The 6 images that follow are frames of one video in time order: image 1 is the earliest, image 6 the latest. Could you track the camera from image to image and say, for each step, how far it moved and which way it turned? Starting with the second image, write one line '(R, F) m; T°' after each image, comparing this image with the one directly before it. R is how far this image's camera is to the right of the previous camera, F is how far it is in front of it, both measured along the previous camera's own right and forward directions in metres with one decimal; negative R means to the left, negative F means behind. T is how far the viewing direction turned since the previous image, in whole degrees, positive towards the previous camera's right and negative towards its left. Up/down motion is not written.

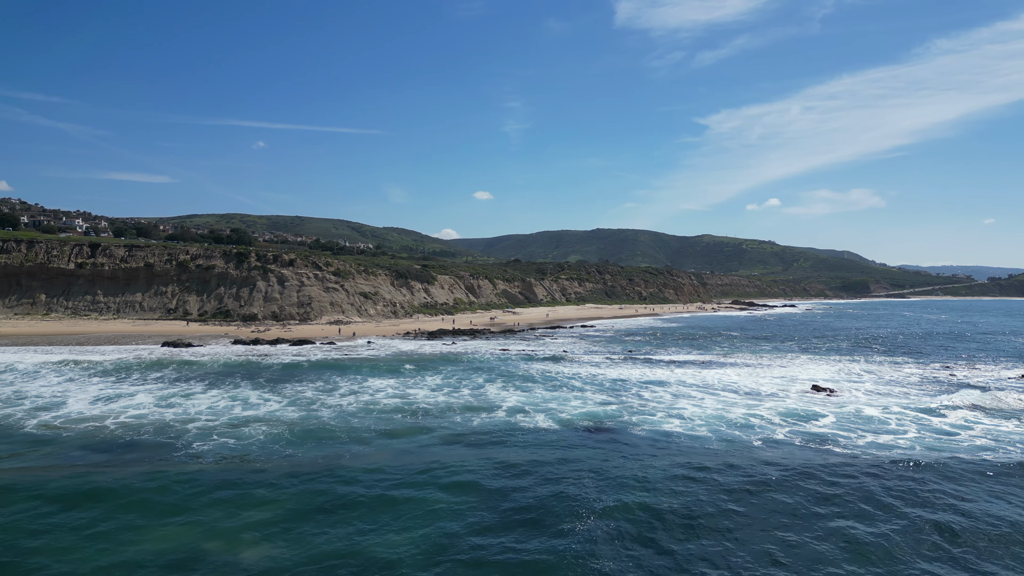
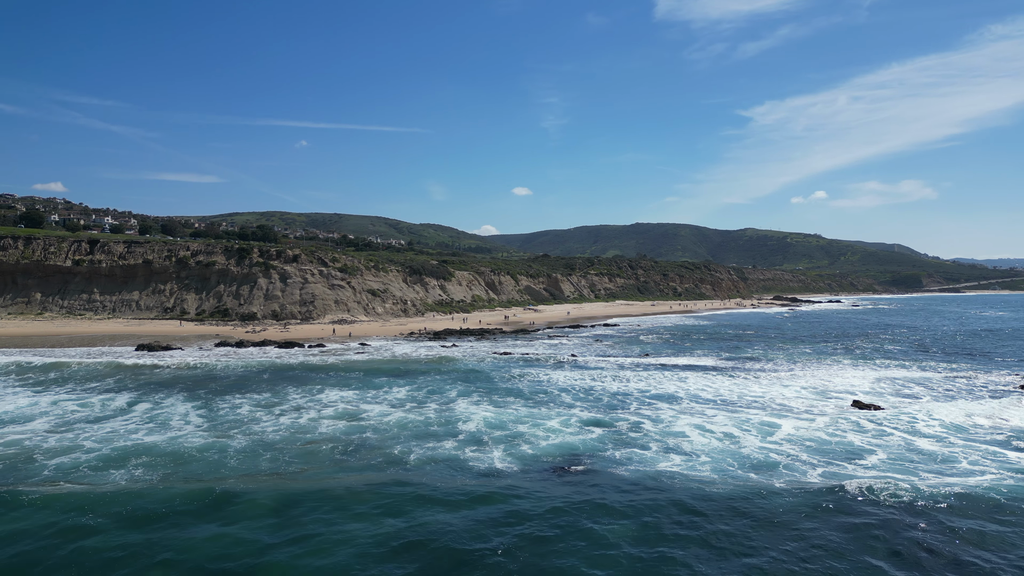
(+1.8, +3.8) m; -3°
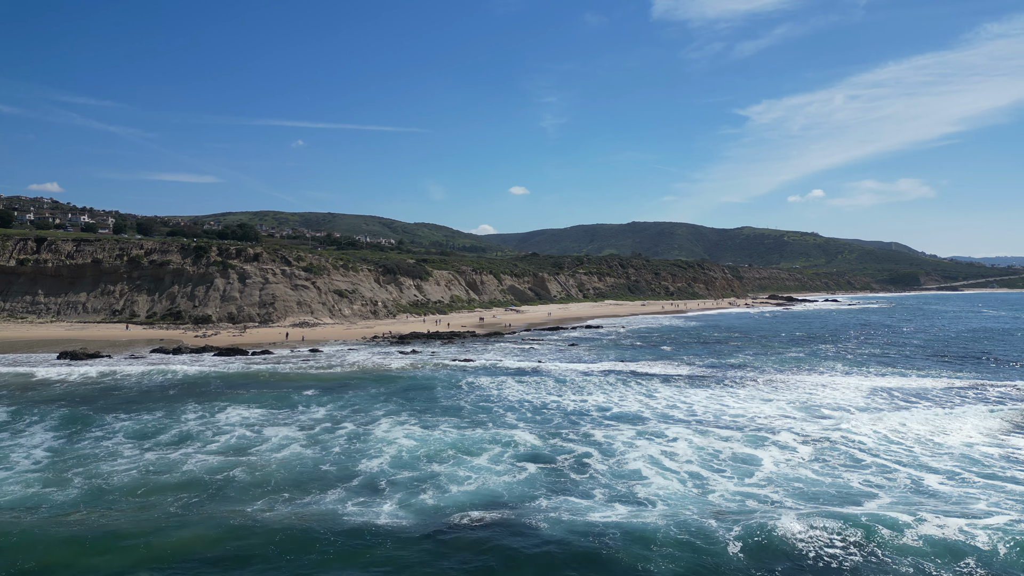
(+1.6, +3.2) m; 0°
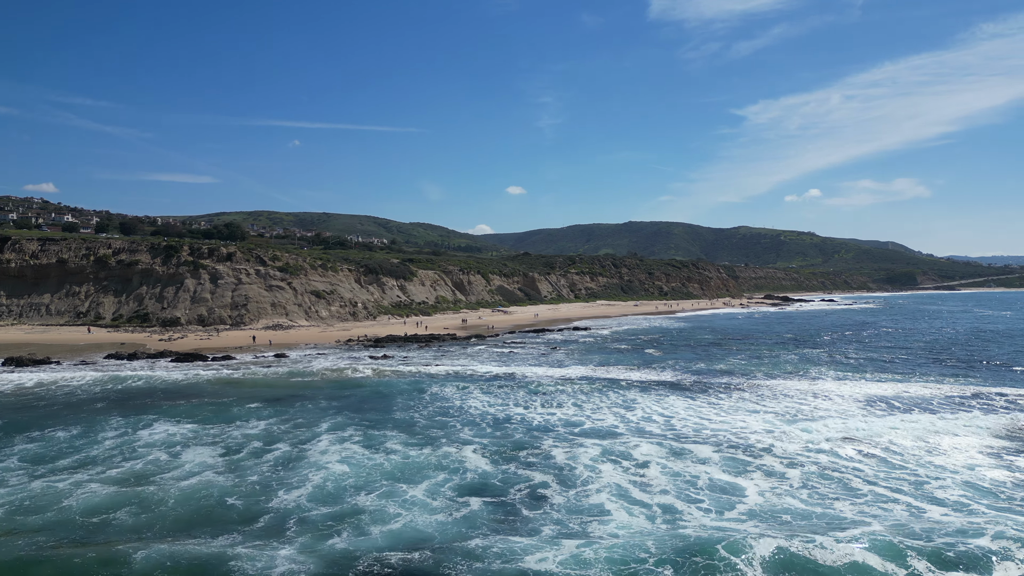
(+0.9, +1.9) m; 0°
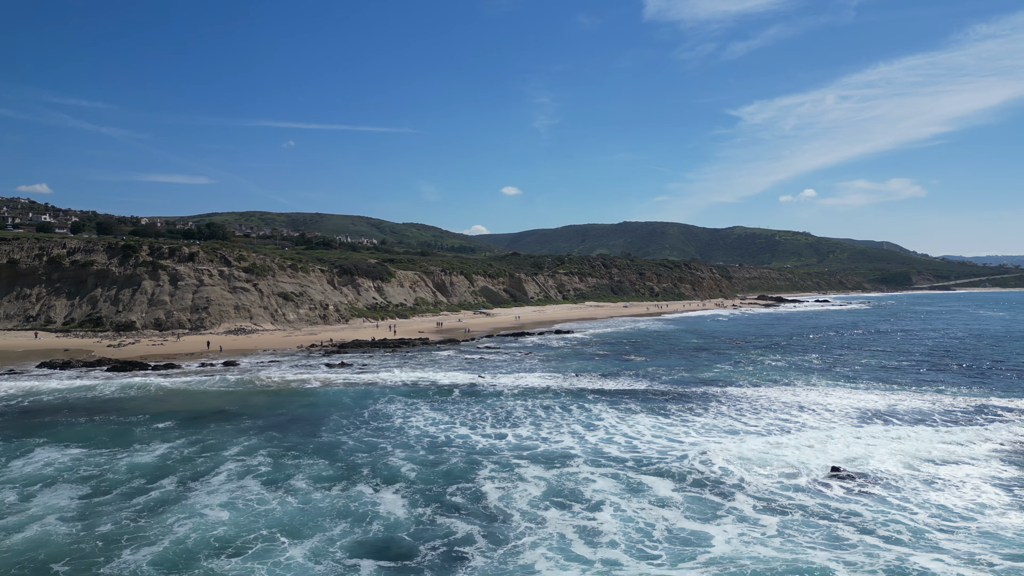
(+1.2, +2.4) m; 0°
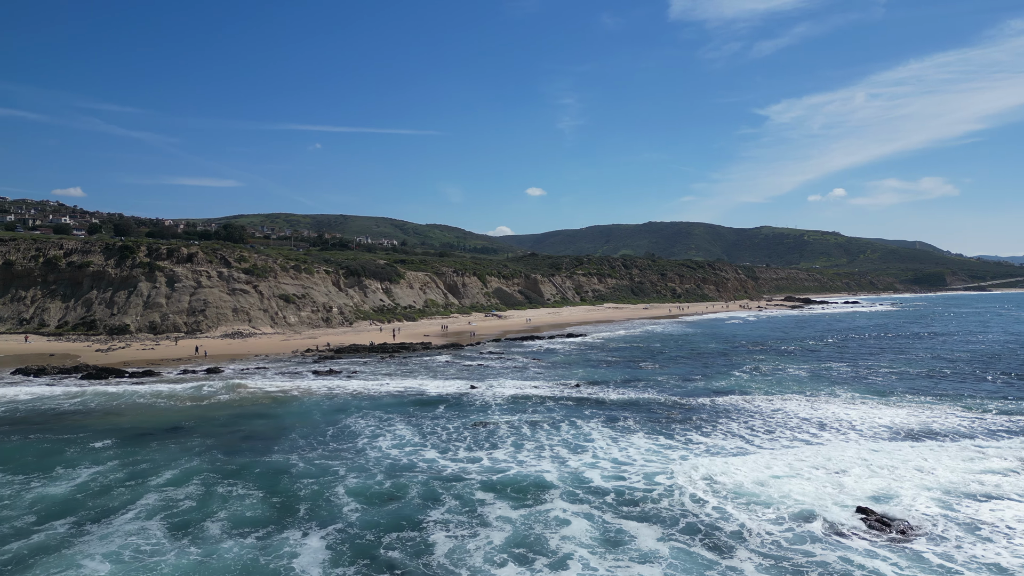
(+1.0, +2.1) m; -2°
